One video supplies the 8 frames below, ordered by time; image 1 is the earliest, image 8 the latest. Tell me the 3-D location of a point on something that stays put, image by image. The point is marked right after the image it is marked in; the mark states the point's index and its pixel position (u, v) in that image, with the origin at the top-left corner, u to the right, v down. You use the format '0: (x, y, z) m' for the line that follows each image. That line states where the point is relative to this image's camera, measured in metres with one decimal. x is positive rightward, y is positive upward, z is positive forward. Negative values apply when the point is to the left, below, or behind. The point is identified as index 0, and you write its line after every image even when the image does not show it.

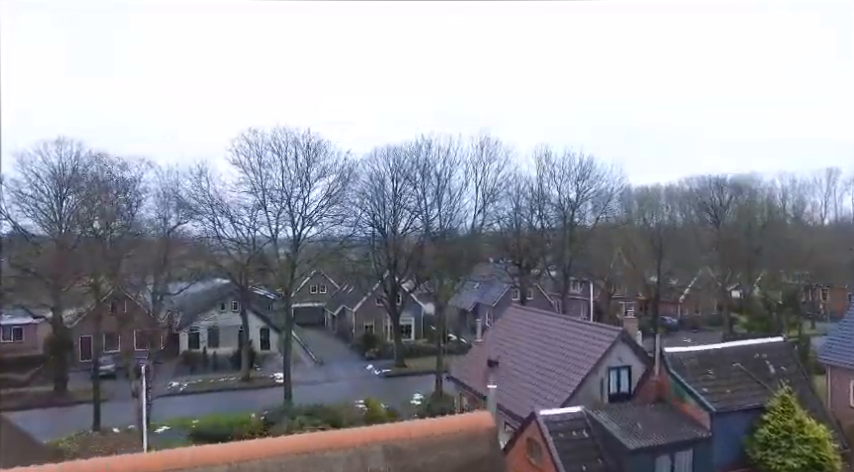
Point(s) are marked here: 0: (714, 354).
0: (+4.3, -1.8, +10.5) m
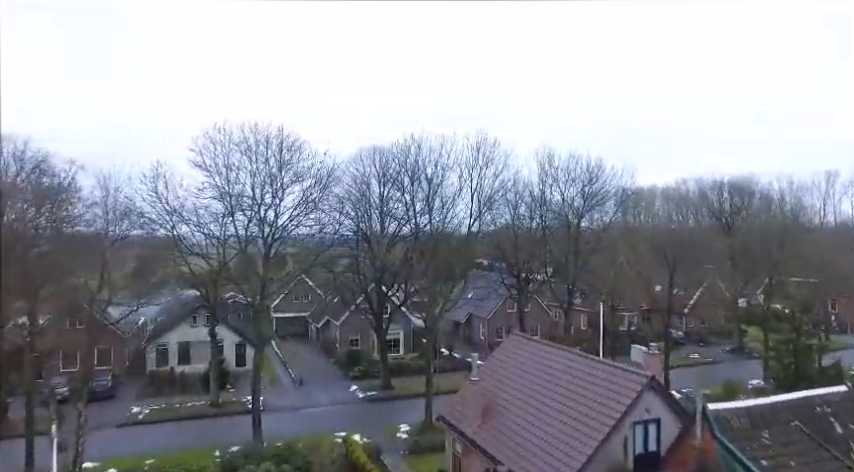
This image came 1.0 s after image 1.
0: (+4.1, -2.1, +8.8) m
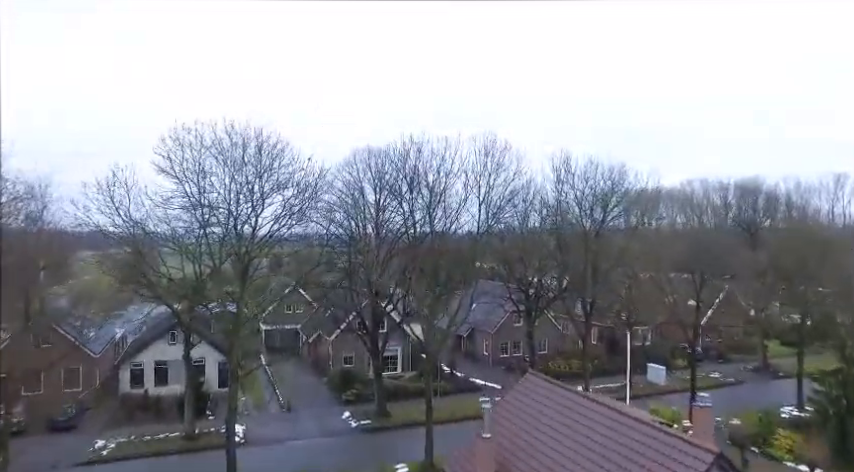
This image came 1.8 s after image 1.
0: (+4.2, -2.4, +7.0) m
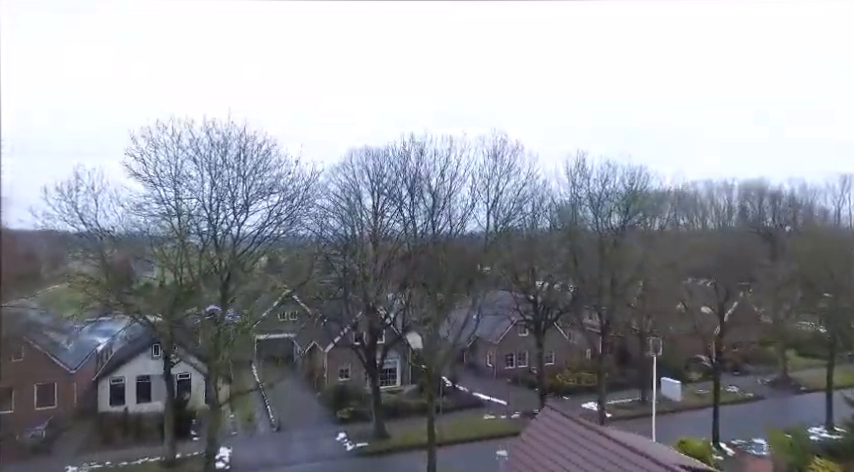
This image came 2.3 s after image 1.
0: (+4.2, -2.6, +5.8) m
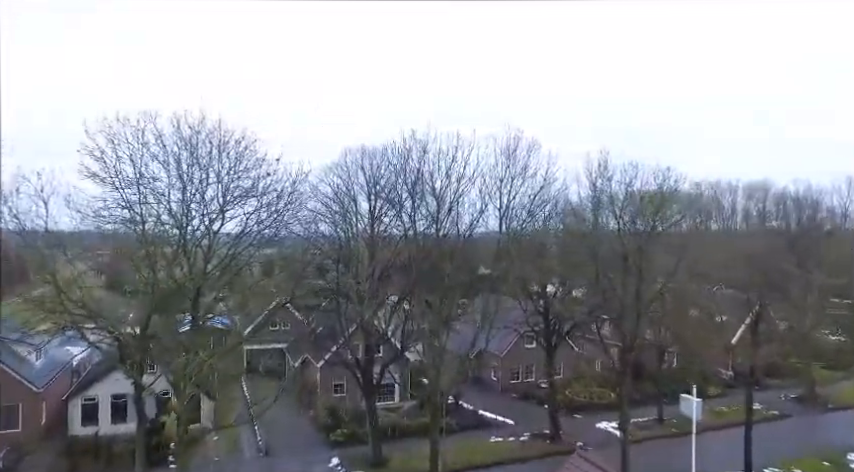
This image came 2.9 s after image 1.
0: (+4.3, -2.7, +4.4) m
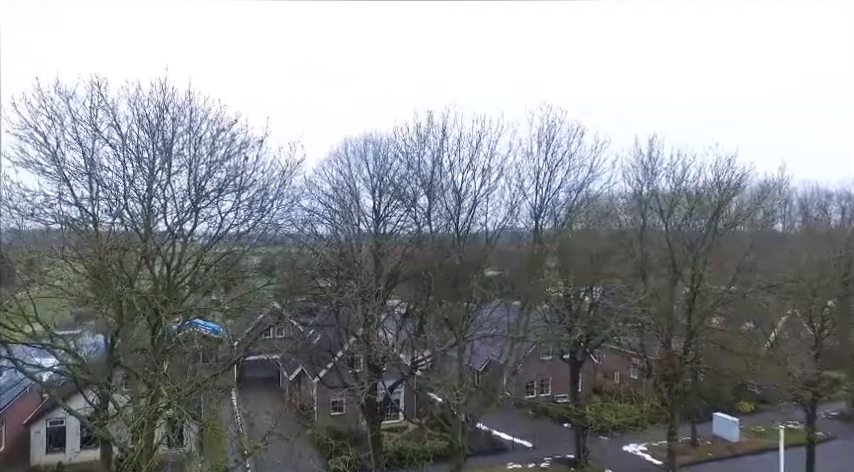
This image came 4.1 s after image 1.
0: (+4.5, -2.8, +2.6) m
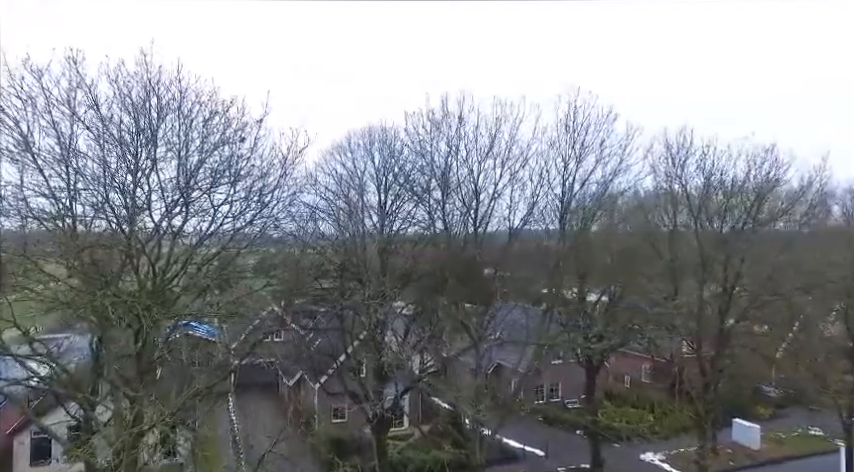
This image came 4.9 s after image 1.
0: (+4.7, -2.7, +1.8) m
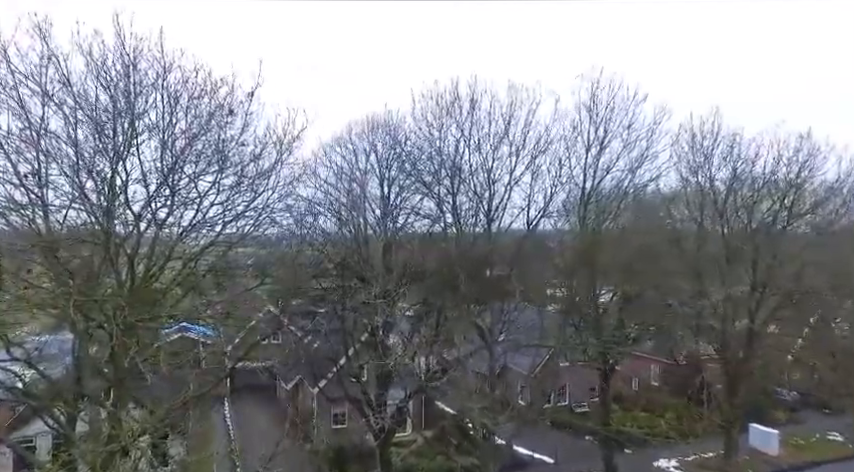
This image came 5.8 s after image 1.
0: (+4.8, -2.7, +1.2) m
